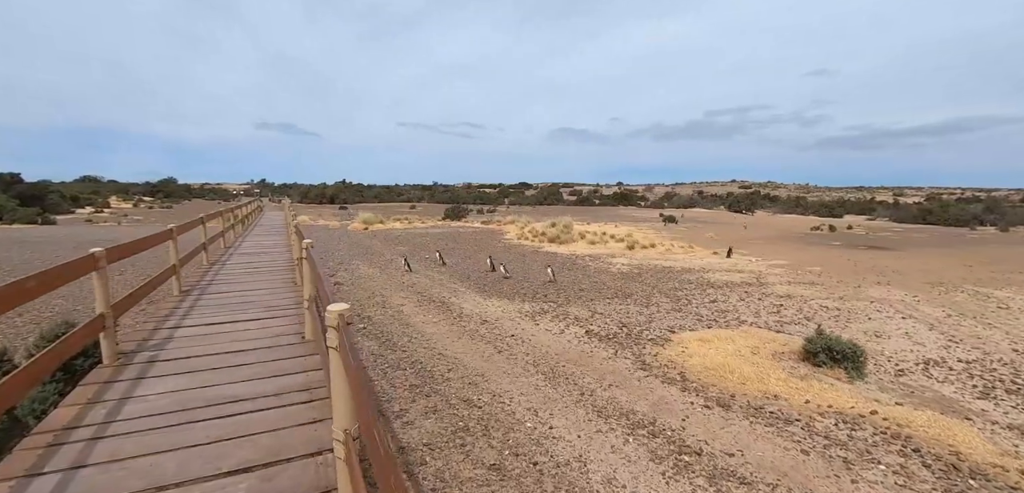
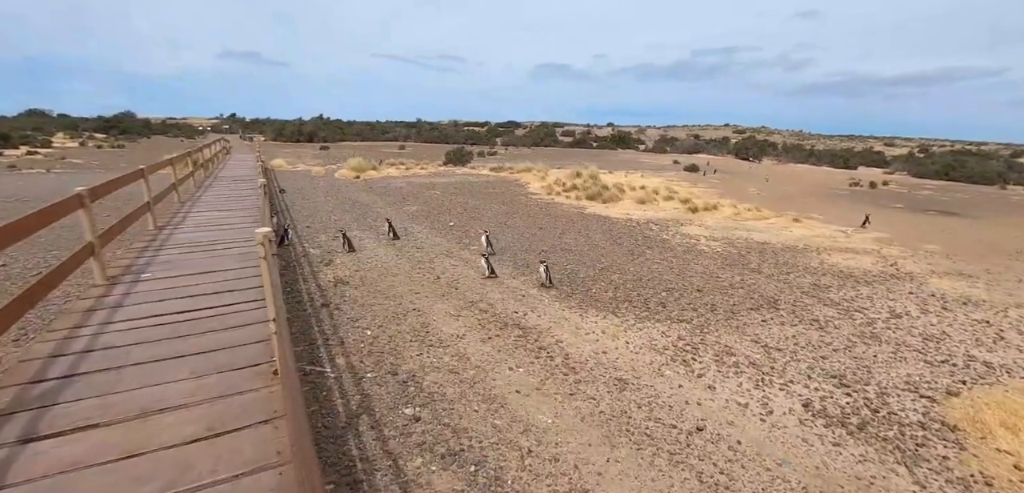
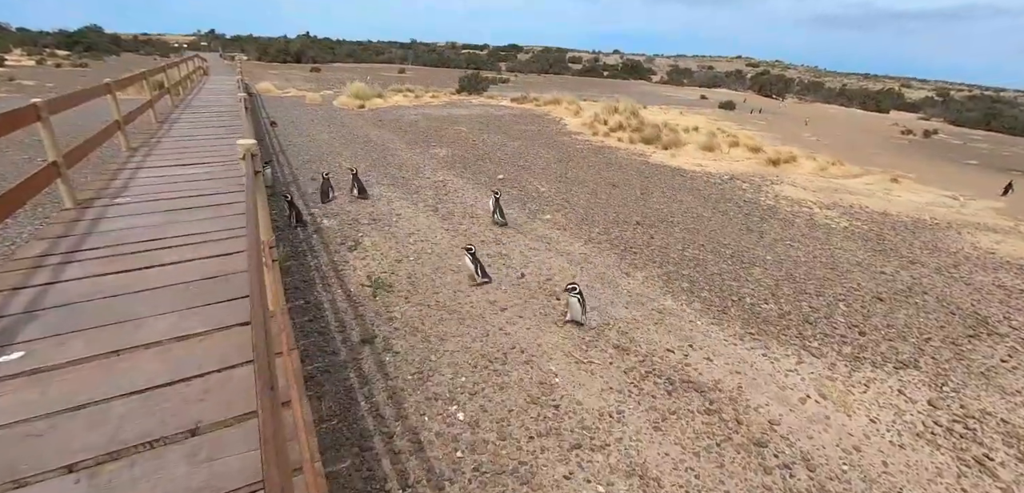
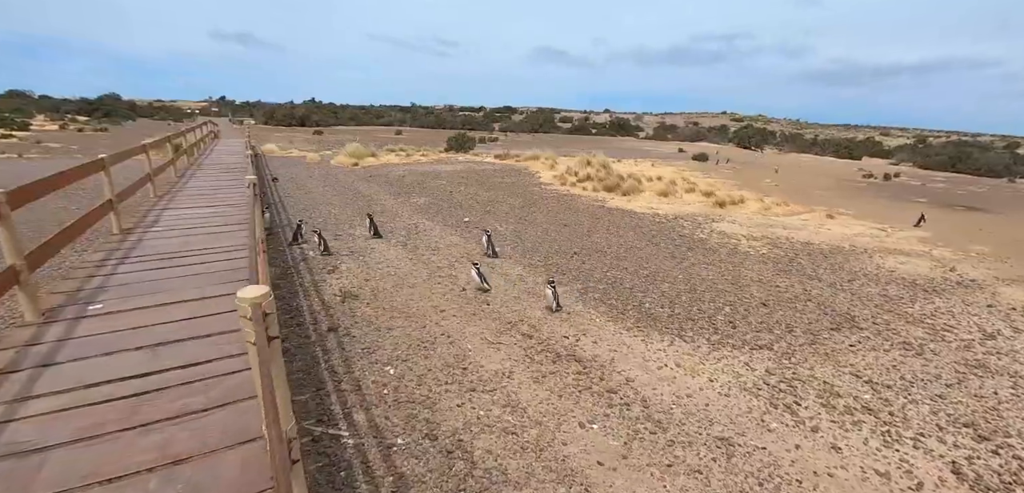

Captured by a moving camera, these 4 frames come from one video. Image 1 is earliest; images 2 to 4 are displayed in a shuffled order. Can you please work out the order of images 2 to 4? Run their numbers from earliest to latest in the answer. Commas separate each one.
2, 4, 3
